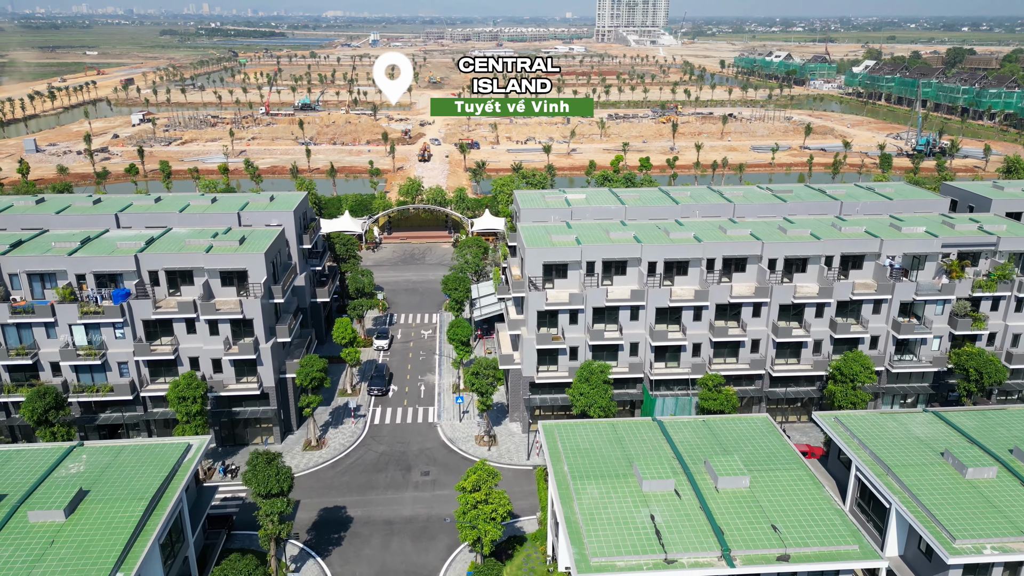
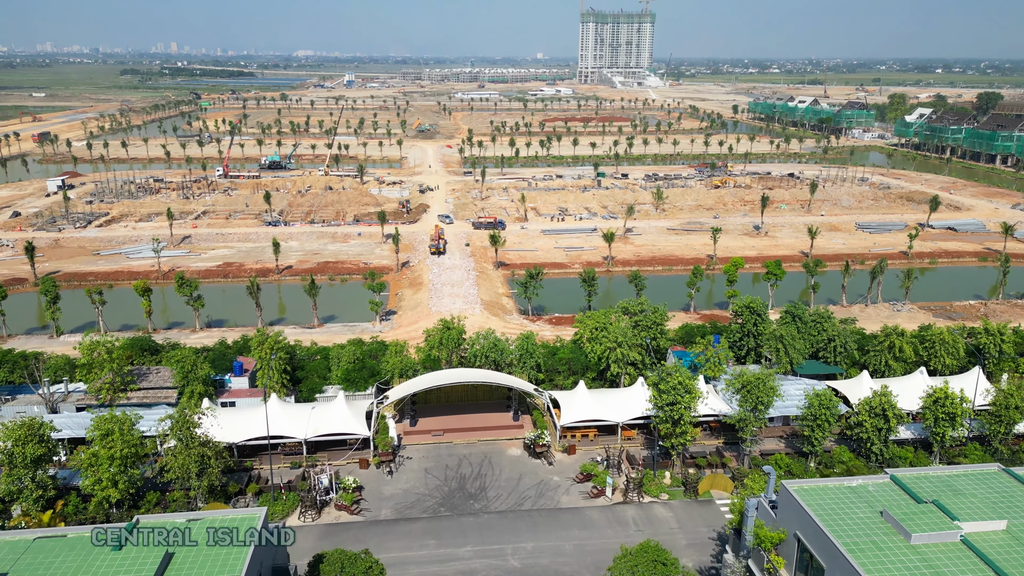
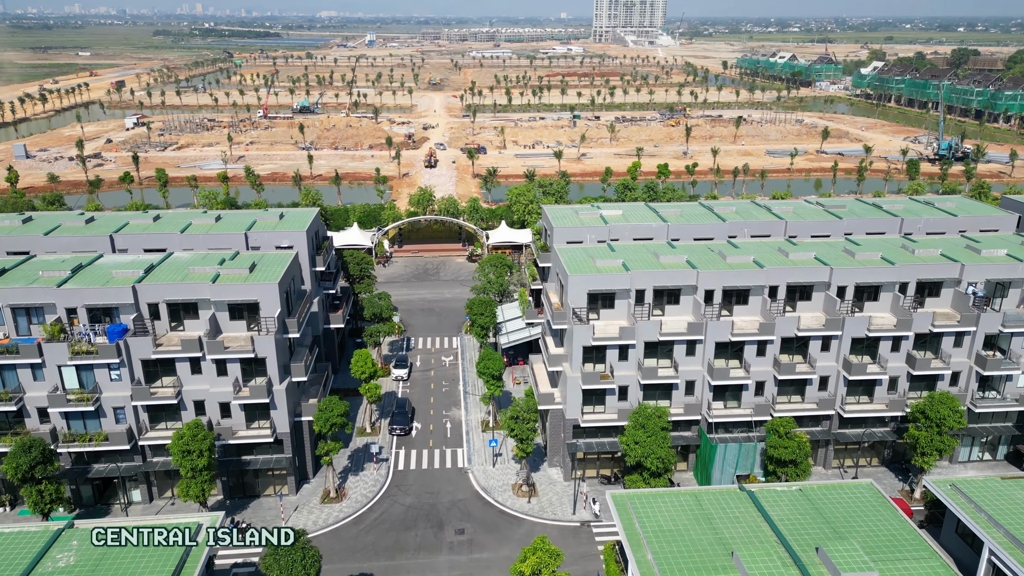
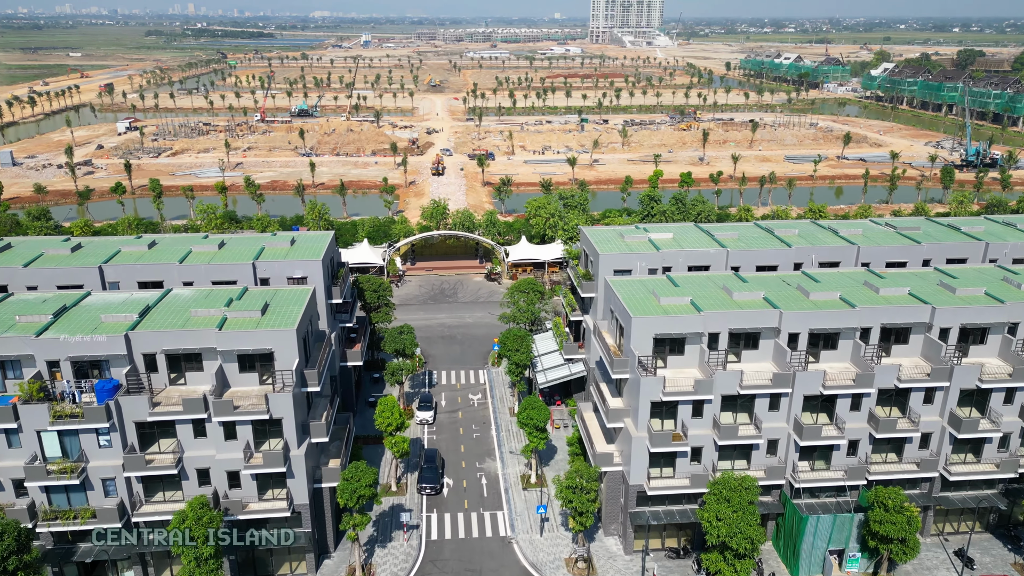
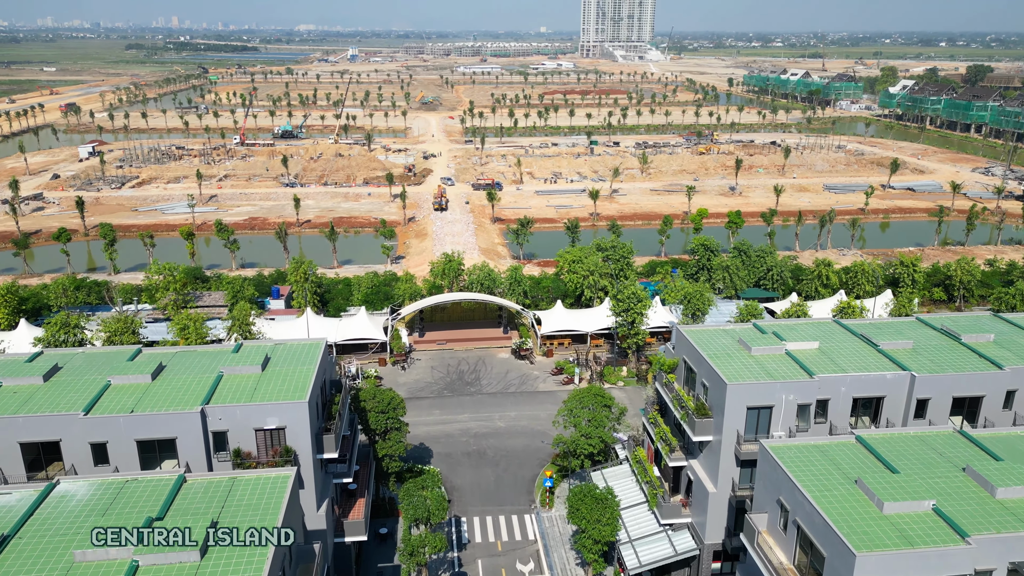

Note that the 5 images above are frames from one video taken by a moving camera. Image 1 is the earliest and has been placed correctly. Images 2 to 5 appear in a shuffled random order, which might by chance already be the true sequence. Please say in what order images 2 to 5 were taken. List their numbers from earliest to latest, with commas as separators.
3, 4, 5, 2
